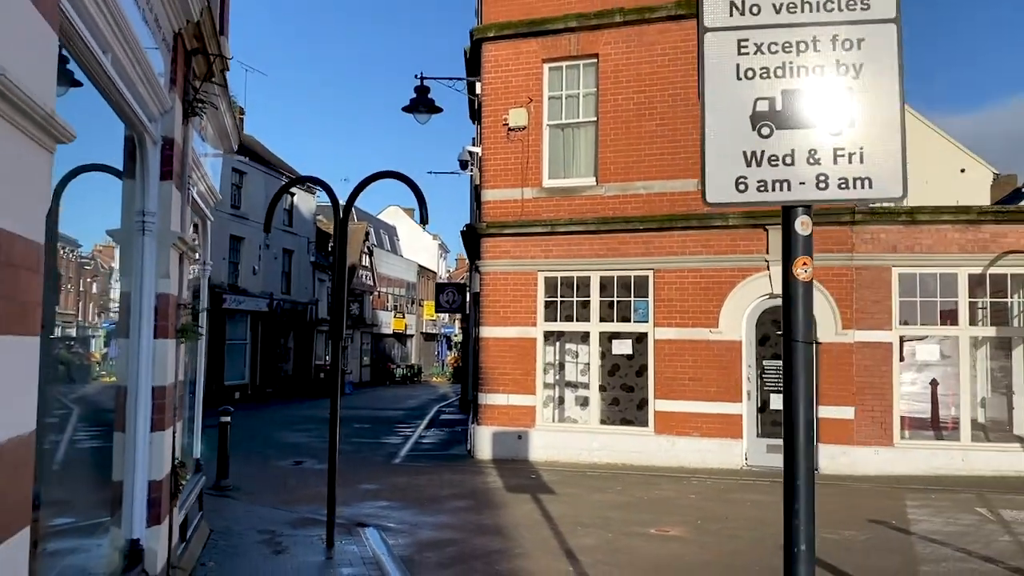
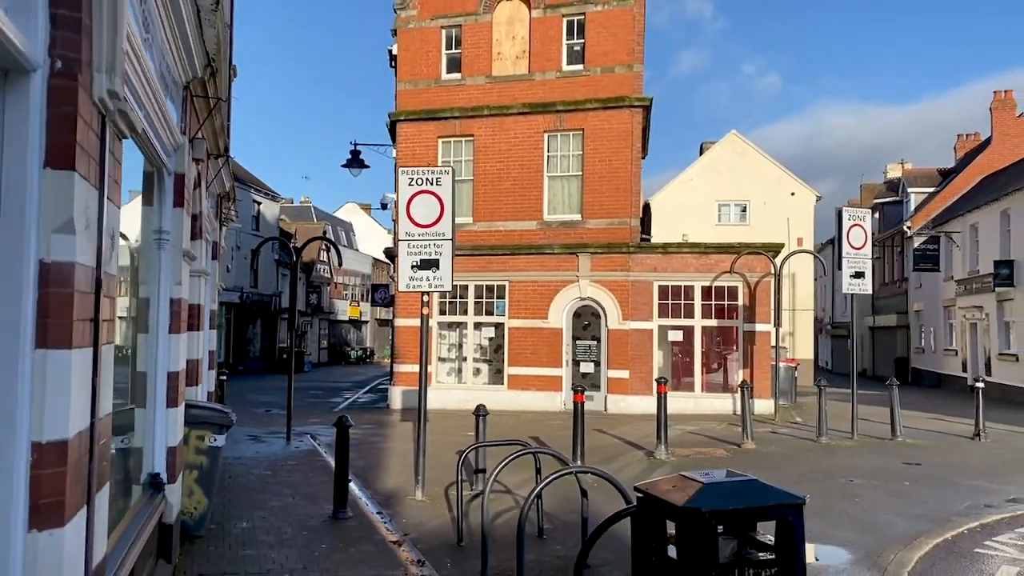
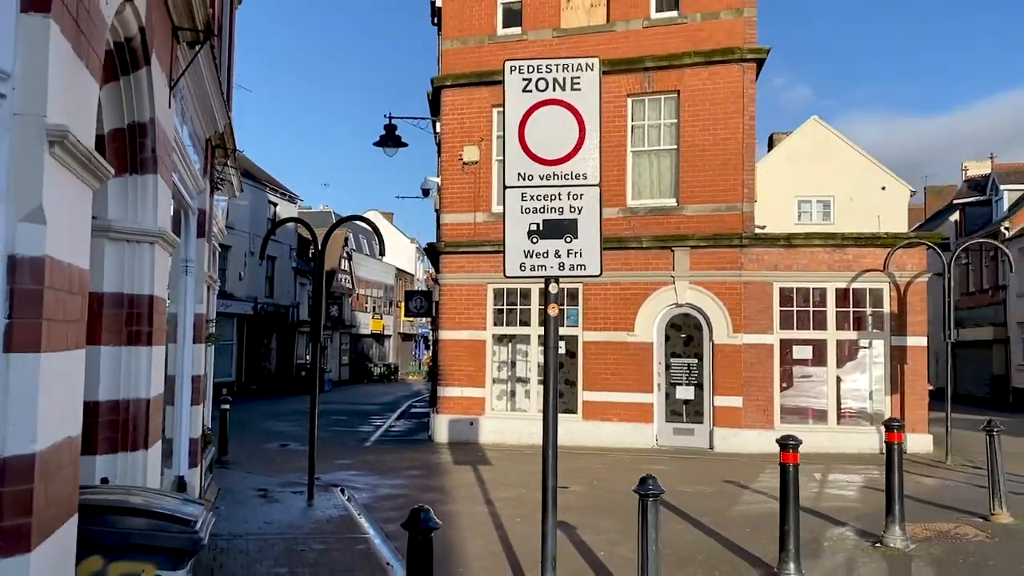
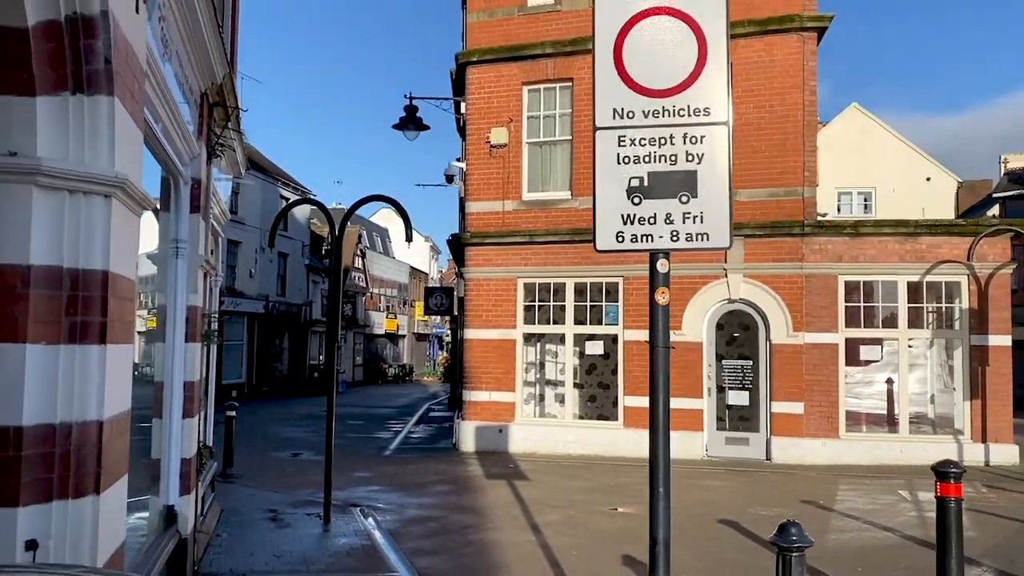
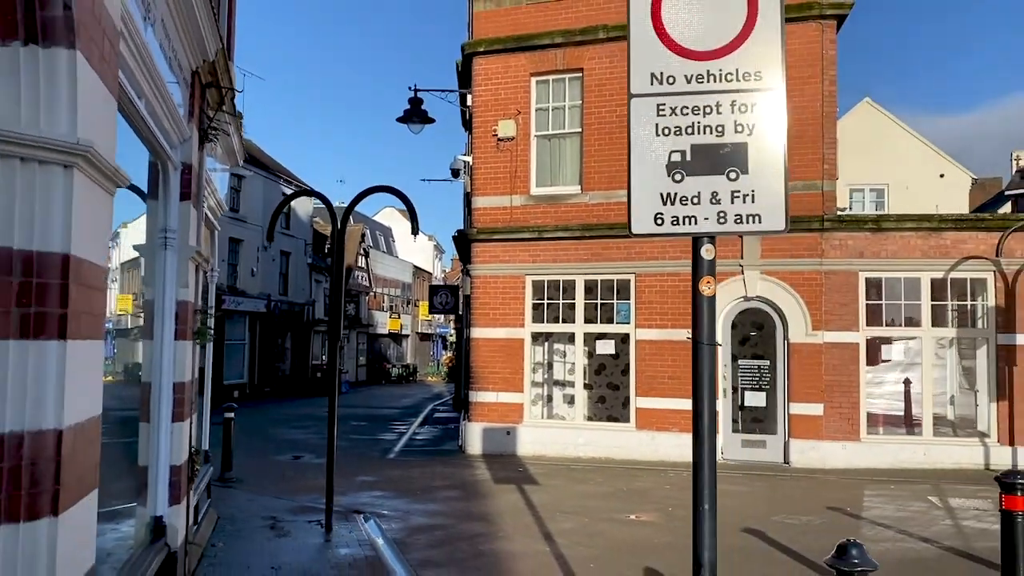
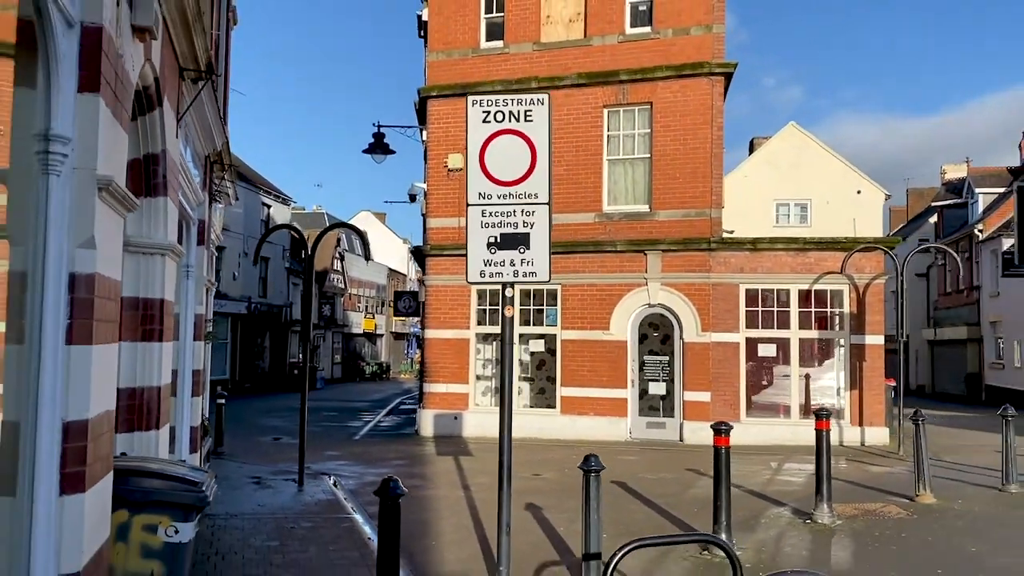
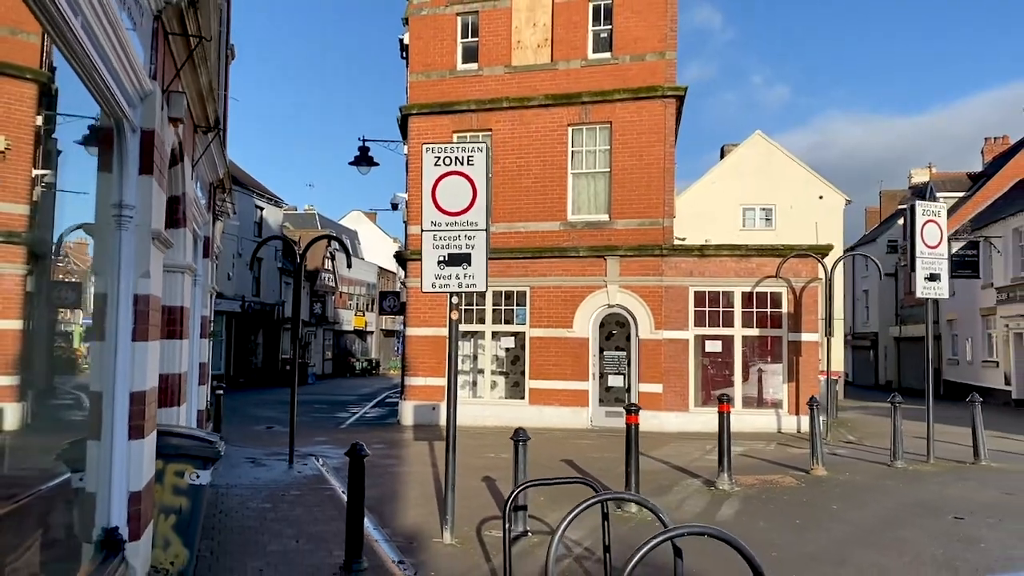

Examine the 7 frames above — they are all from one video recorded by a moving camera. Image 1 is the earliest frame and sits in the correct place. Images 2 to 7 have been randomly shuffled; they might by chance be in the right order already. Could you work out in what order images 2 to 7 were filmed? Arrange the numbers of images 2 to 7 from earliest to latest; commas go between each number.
5, 4, 3, 6, 7, 2
